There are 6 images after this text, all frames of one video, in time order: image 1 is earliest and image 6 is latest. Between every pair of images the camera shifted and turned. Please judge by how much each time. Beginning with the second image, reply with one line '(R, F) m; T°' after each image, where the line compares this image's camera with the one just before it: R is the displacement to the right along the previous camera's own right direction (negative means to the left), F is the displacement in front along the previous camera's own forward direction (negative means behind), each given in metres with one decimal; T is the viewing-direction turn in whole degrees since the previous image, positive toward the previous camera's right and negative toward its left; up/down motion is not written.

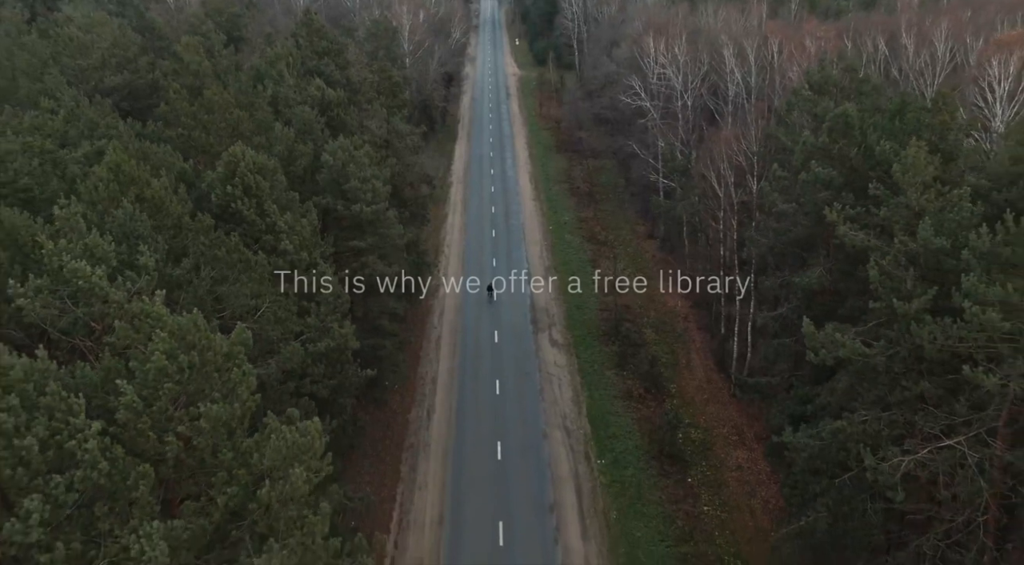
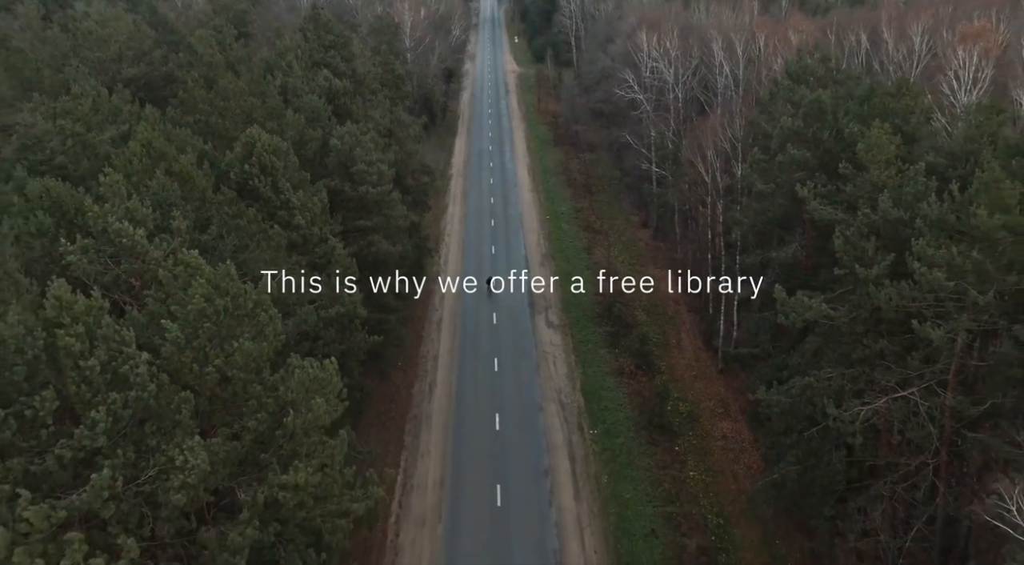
(+0.1, -1.6) m; 0°
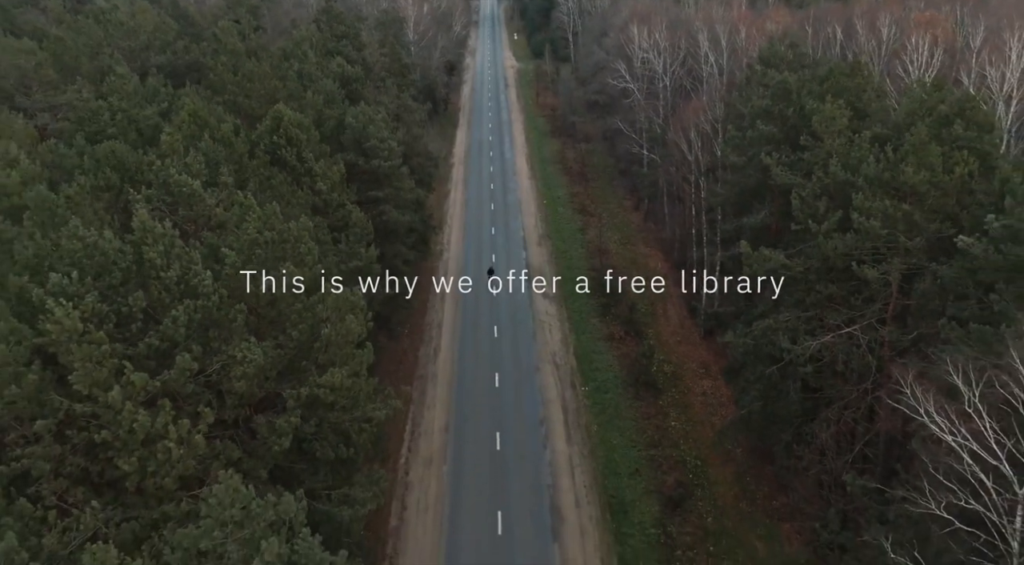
(+0.1, -2.8) m; 0°
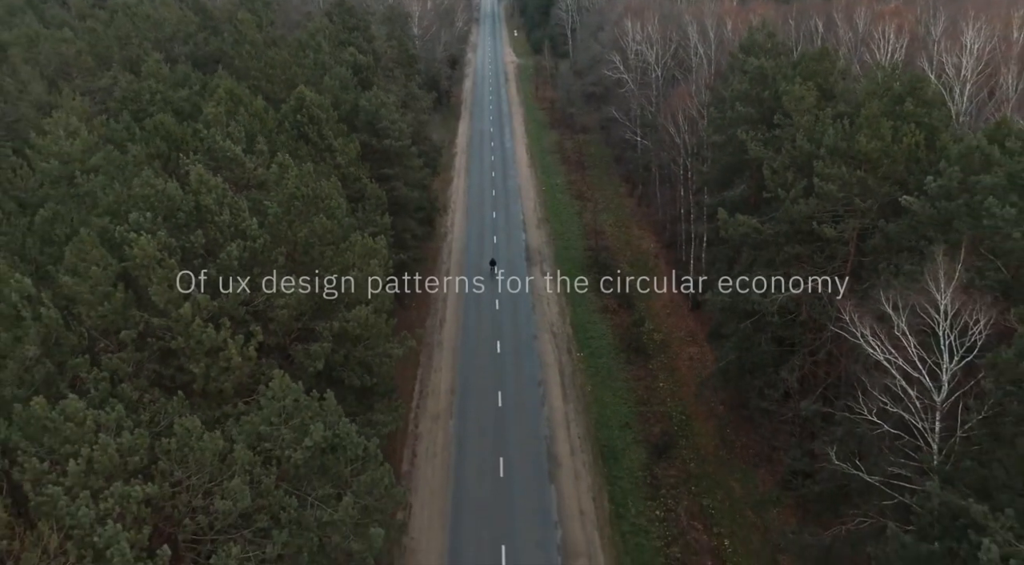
(0.0, -2.6) m; 0°
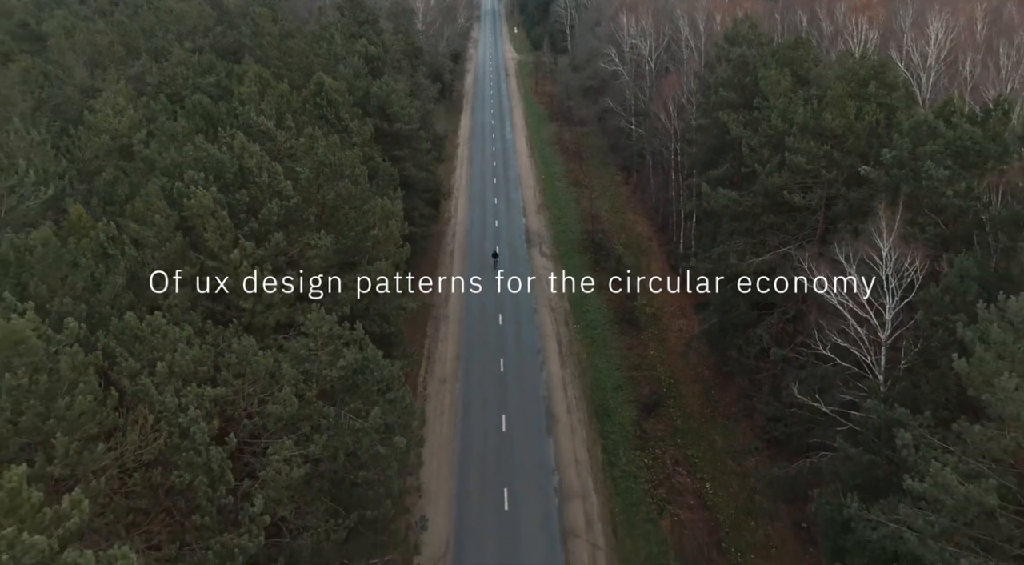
(-0.1, -2.5) m; 0°
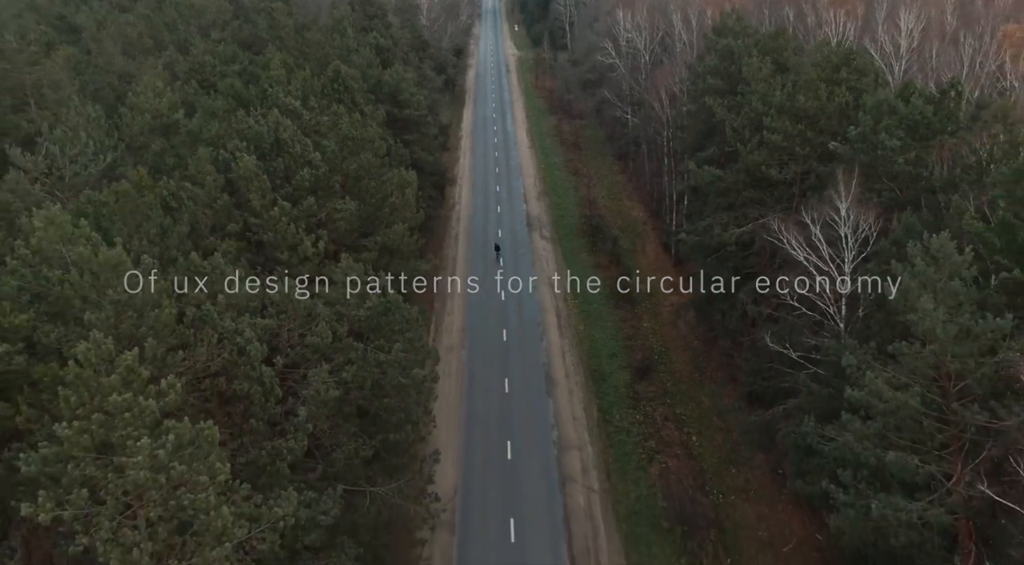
(-0.1, -2.5) m; 0°
